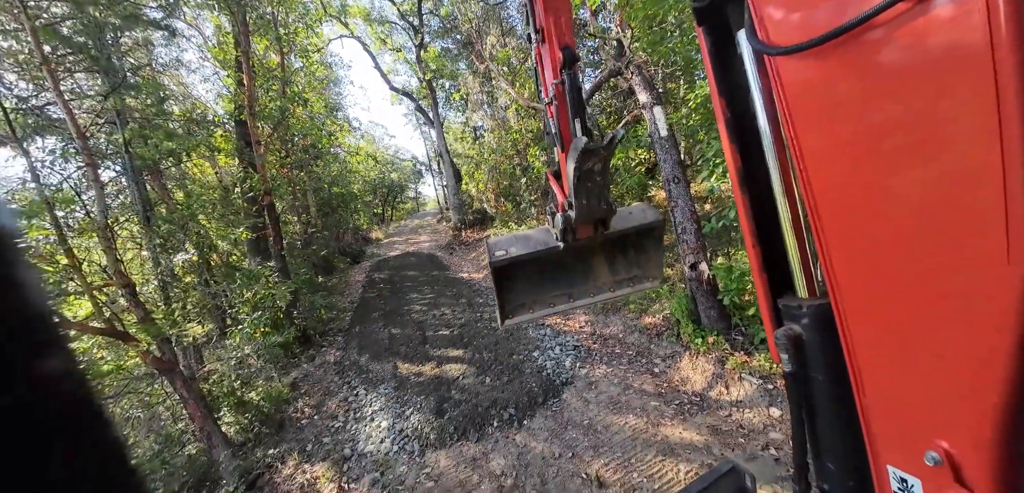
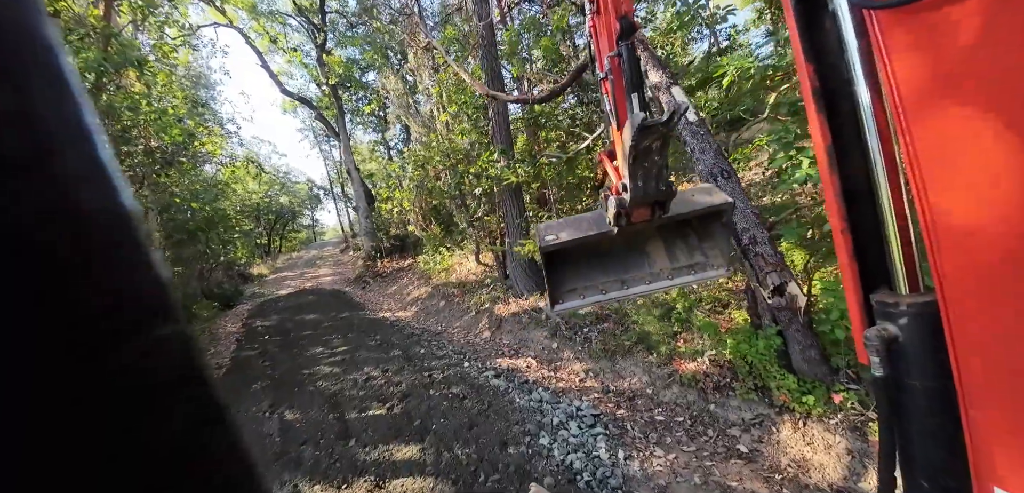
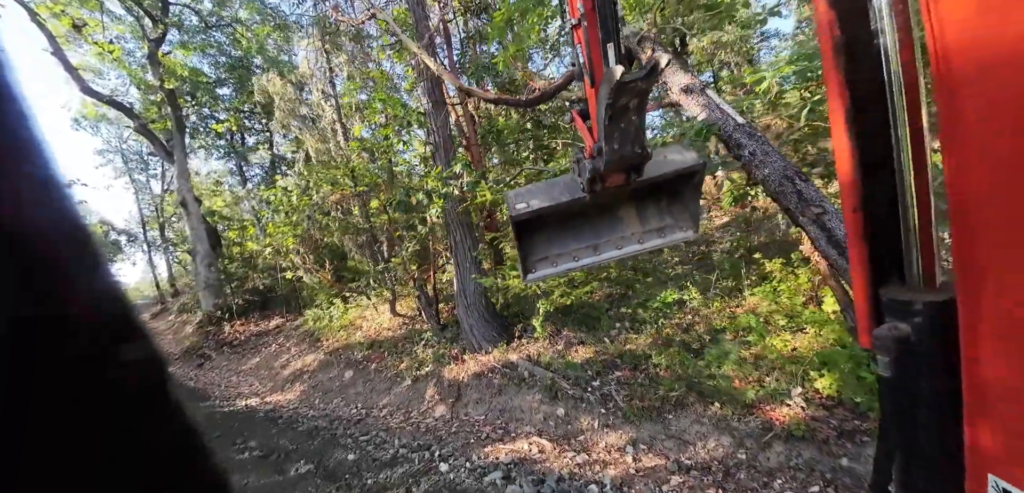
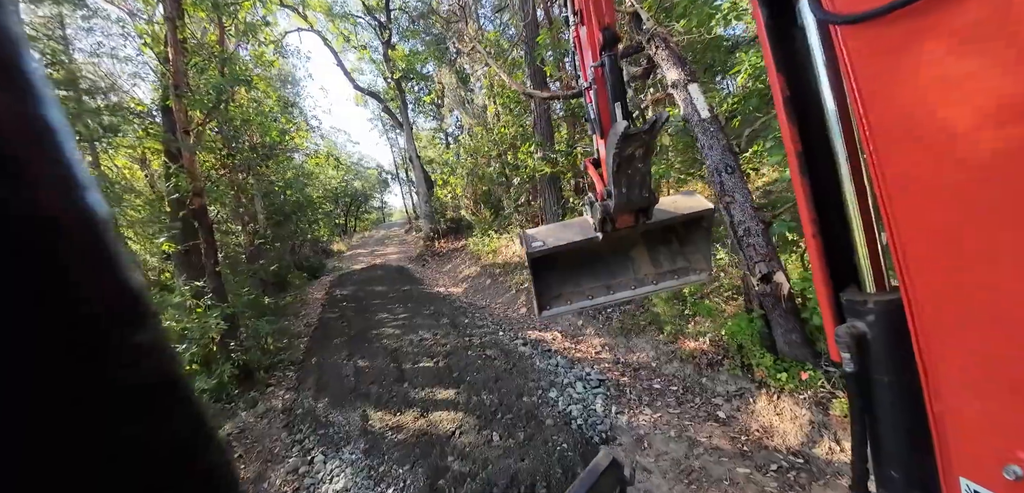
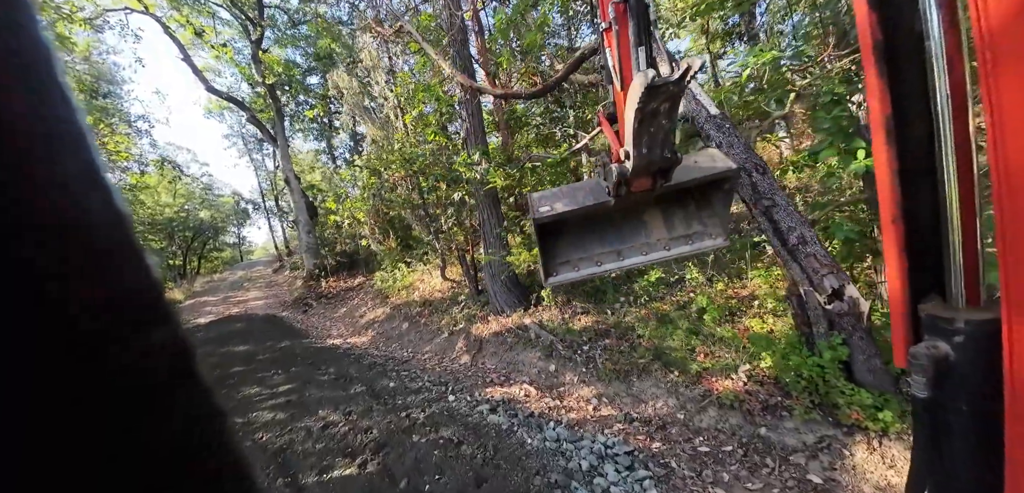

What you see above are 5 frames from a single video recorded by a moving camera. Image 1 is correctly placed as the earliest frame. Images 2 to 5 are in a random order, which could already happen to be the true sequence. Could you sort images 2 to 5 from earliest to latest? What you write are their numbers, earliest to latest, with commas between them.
4, 2, 5, 3
